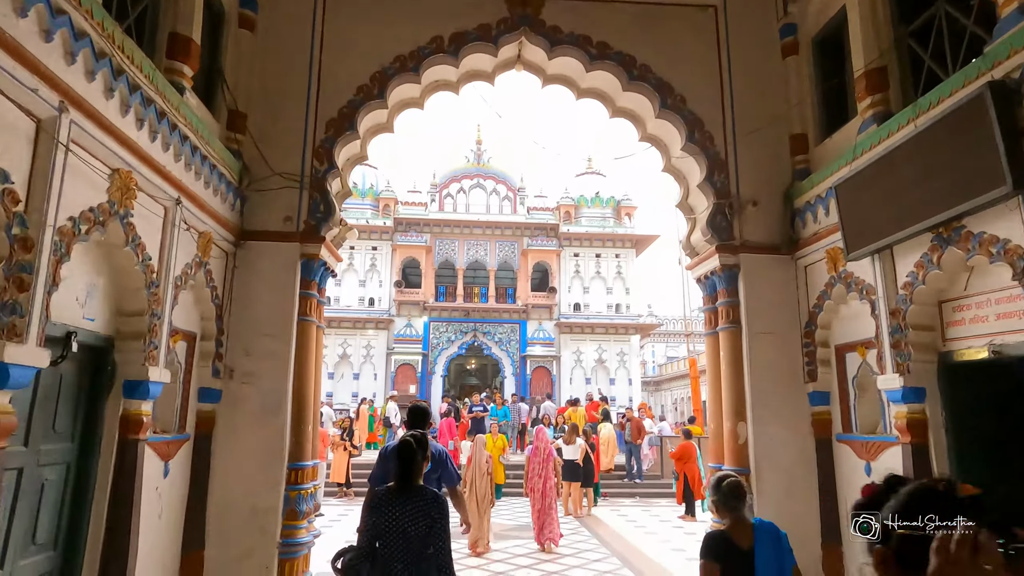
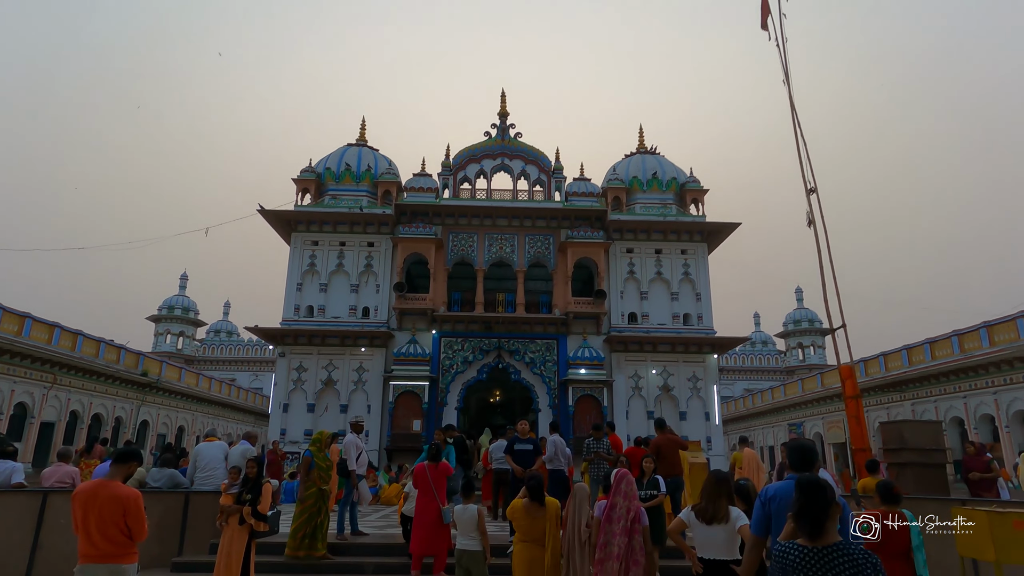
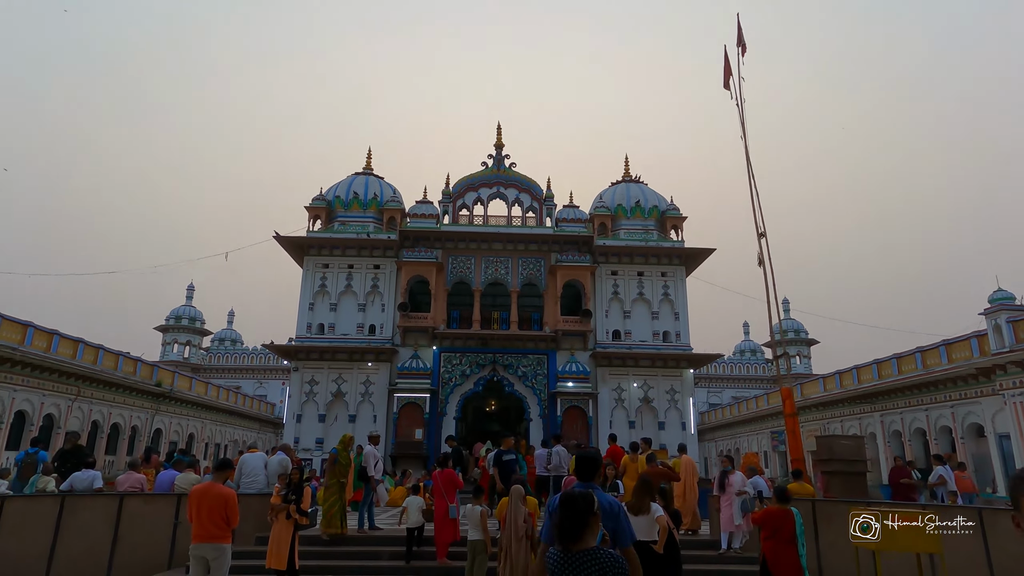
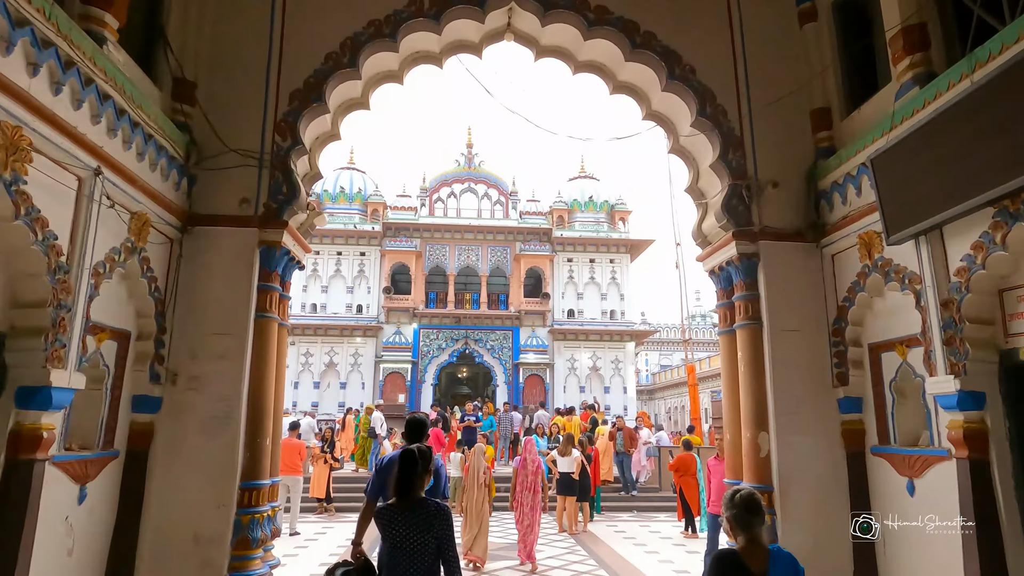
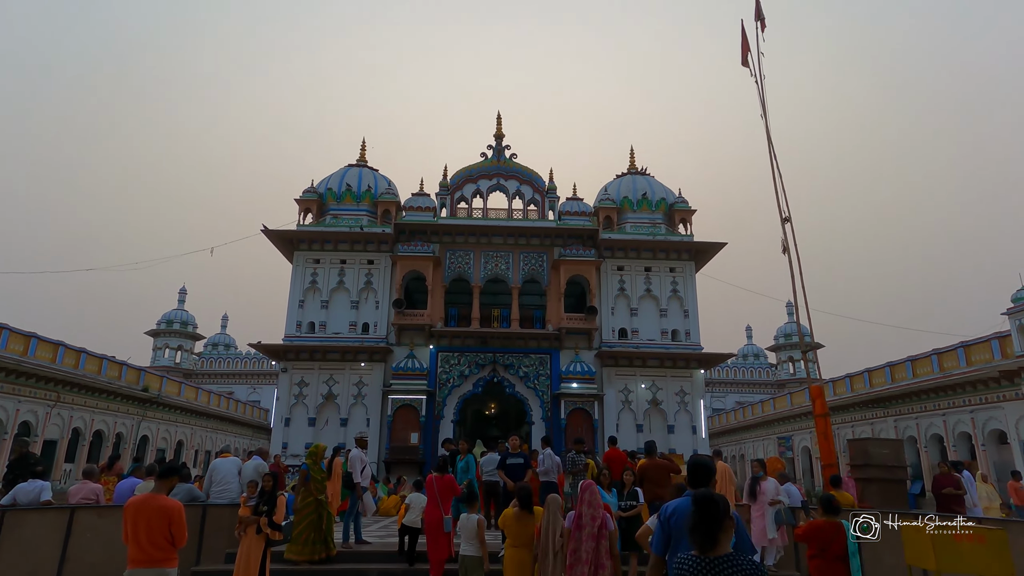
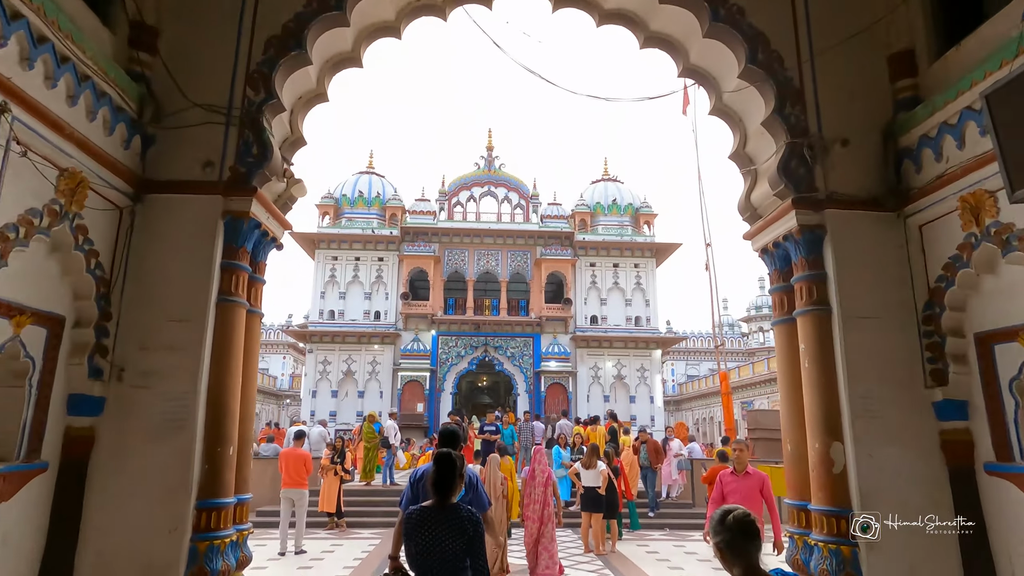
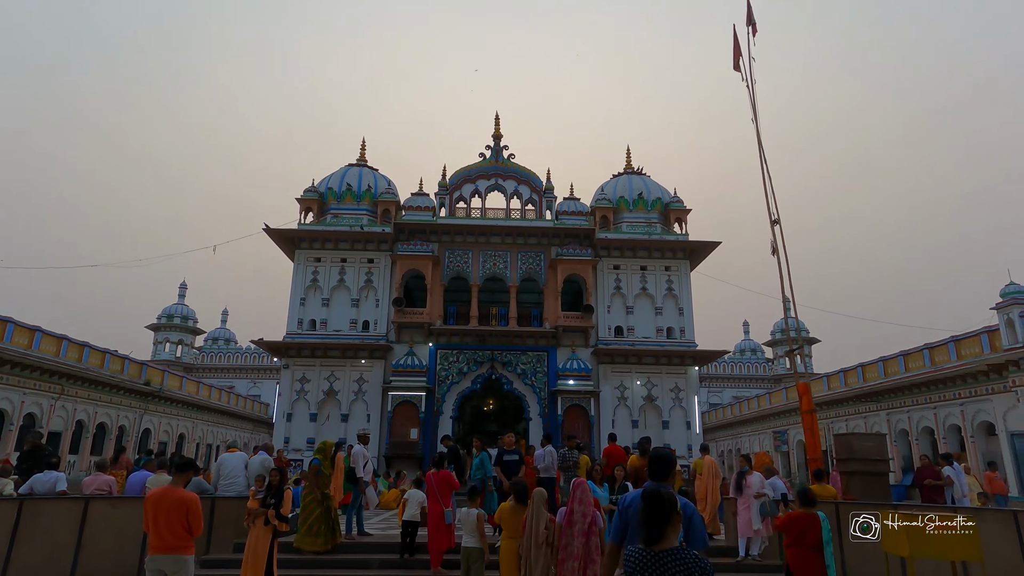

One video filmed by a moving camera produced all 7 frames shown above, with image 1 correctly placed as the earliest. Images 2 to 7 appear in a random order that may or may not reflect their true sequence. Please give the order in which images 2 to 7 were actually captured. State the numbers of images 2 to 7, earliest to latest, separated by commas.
4, 6, 3, 7, 5, 2
